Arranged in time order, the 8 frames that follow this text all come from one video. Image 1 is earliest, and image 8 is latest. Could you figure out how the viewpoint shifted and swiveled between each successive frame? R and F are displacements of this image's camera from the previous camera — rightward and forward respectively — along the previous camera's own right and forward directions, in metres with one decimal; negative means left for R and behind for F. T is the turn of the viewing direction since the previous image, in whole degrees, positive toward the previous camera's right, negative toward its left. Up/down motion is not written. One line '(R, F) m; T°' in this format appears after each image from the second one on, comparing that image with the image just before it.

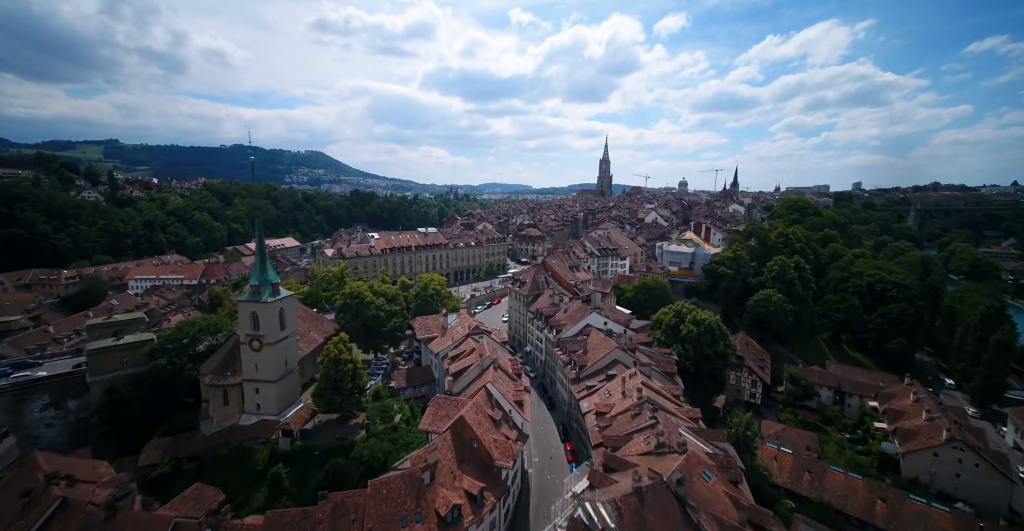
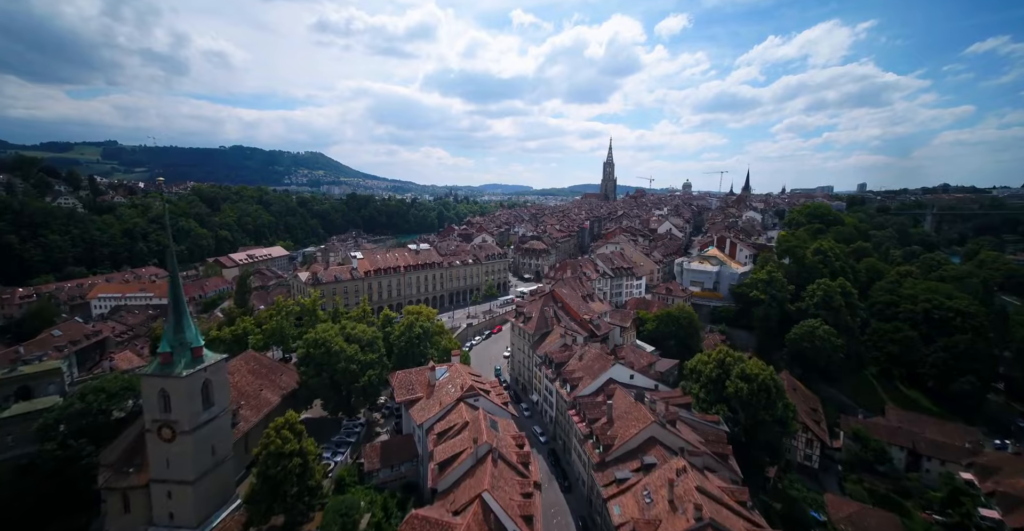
(-0.1, +5.8) m; 0°
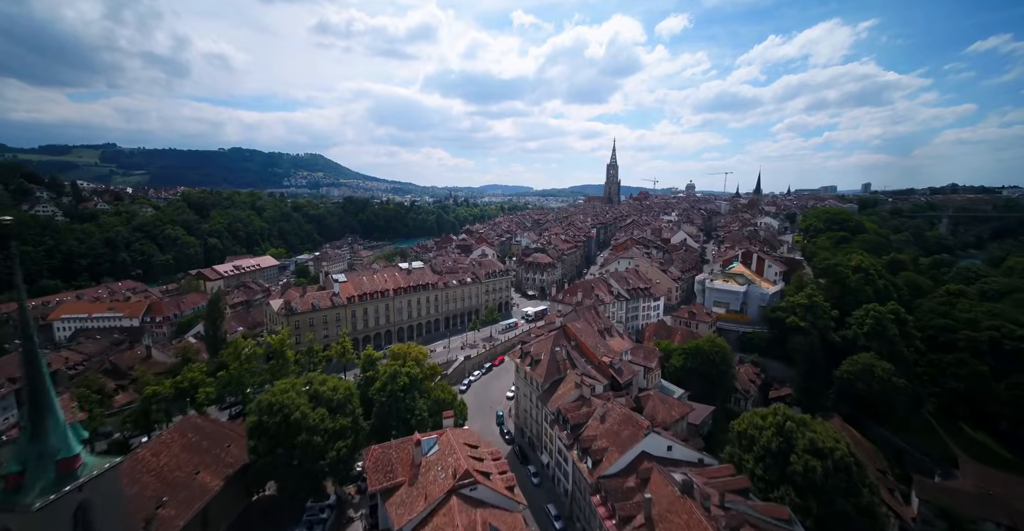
(-0.2, +4.9) m; 0°
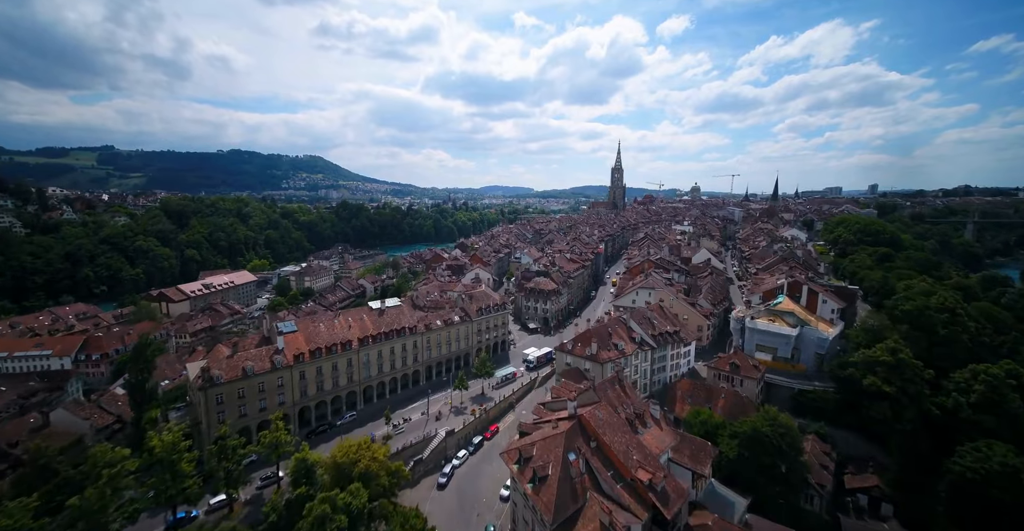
(+0.3, +8.0) m; 0°
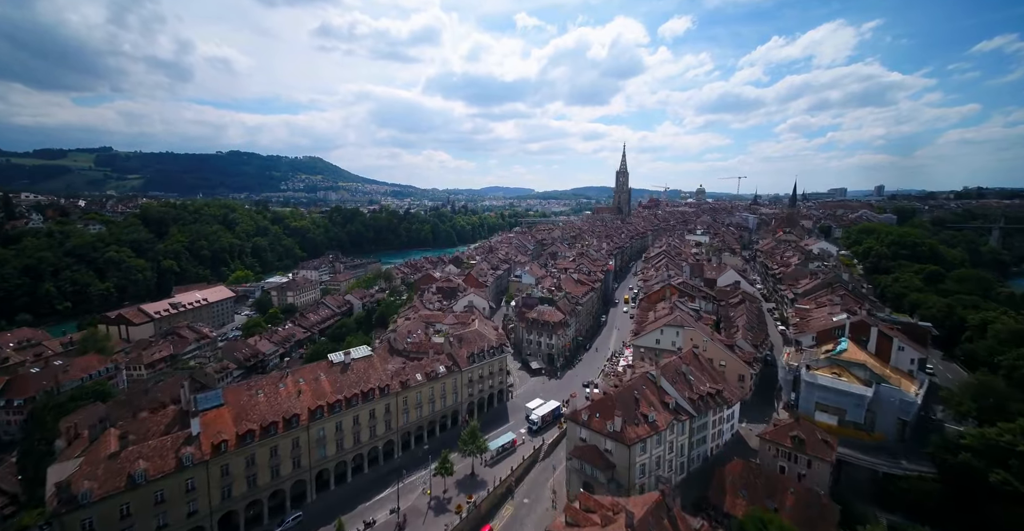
(+0.2, +7.1) m; 0°
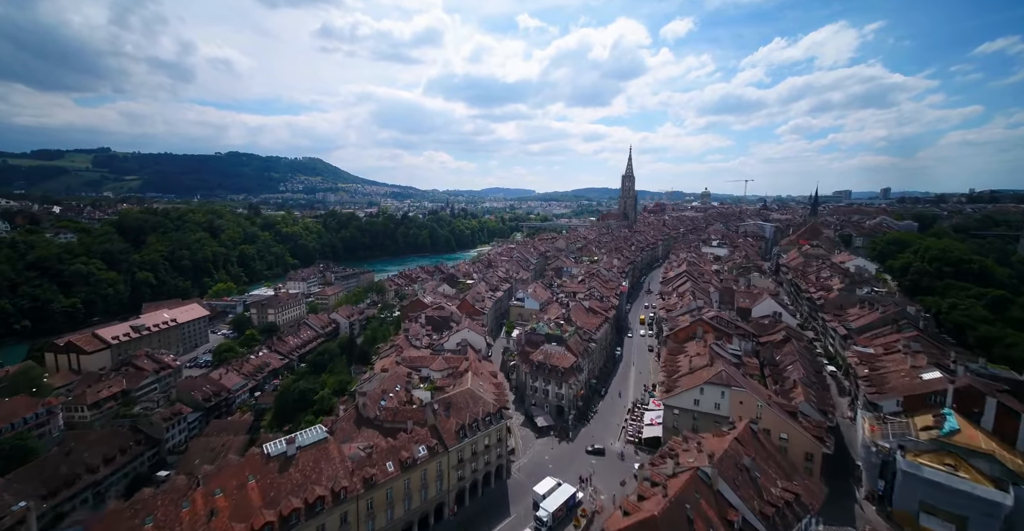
(-0.1, +7.0) m; 0°
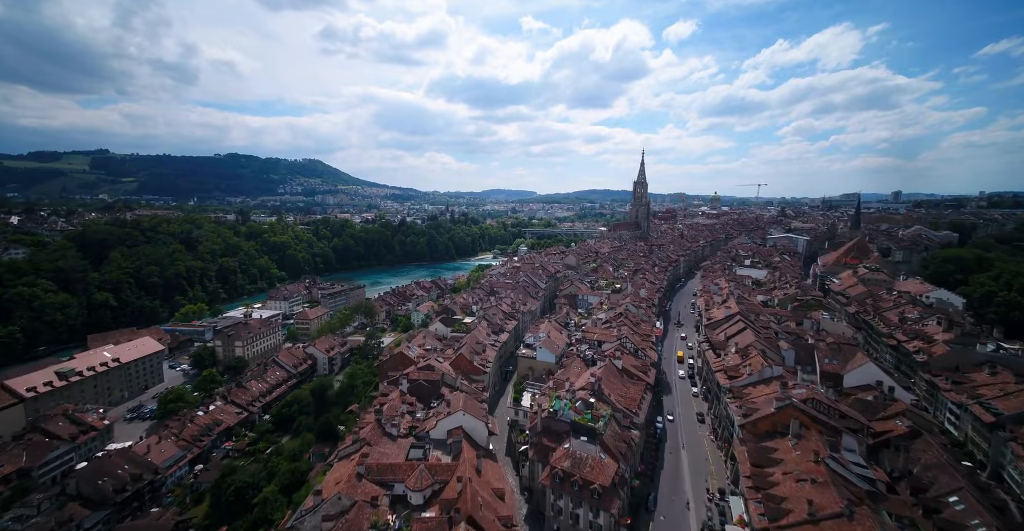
(-0.7, +10.7) m; 0°
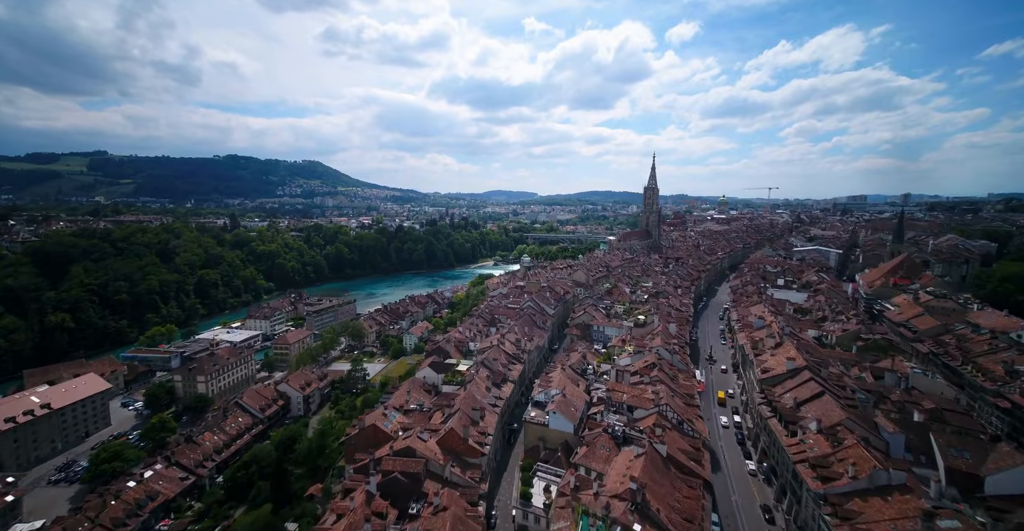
(-0.3, +8.9) m; 0°
